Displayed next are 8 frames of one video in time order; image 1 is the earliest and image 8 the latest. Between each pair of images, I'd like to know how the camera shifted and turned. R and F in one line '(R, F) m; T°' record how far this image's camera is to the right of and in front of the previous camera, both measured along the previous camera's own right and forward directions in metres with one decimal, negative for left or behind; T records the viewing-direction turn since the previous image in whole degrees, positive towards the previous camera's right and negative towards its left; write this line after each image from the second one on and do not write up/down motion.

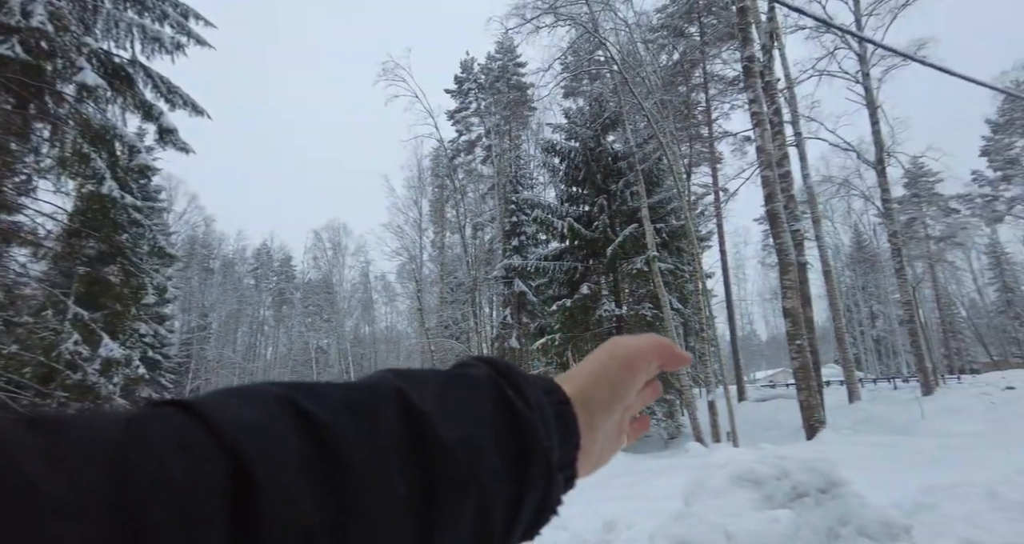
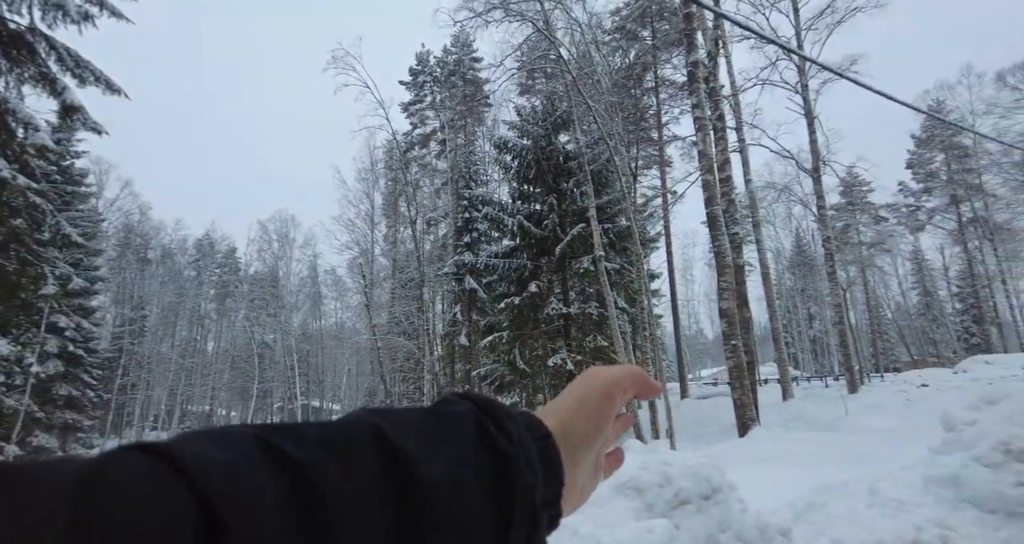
(+0.1, 0.0) m; +5°
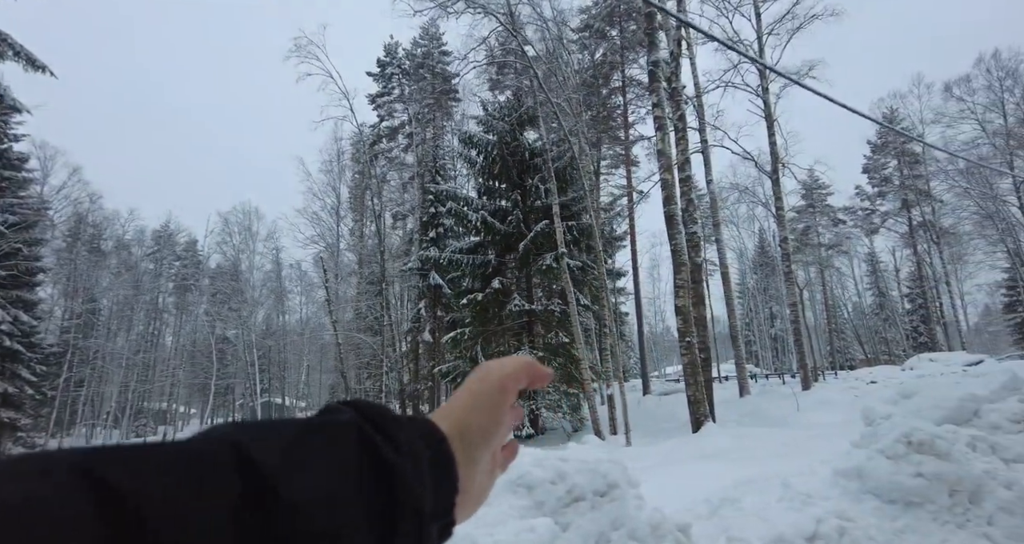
(+0.2, 0.0) m; +3°
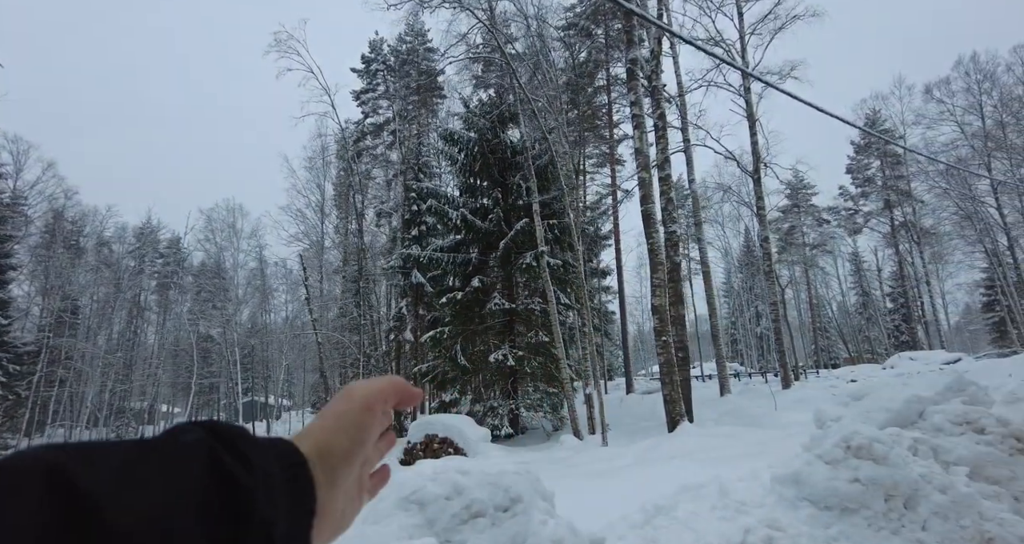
(+0.2, +0.1) m; +1°
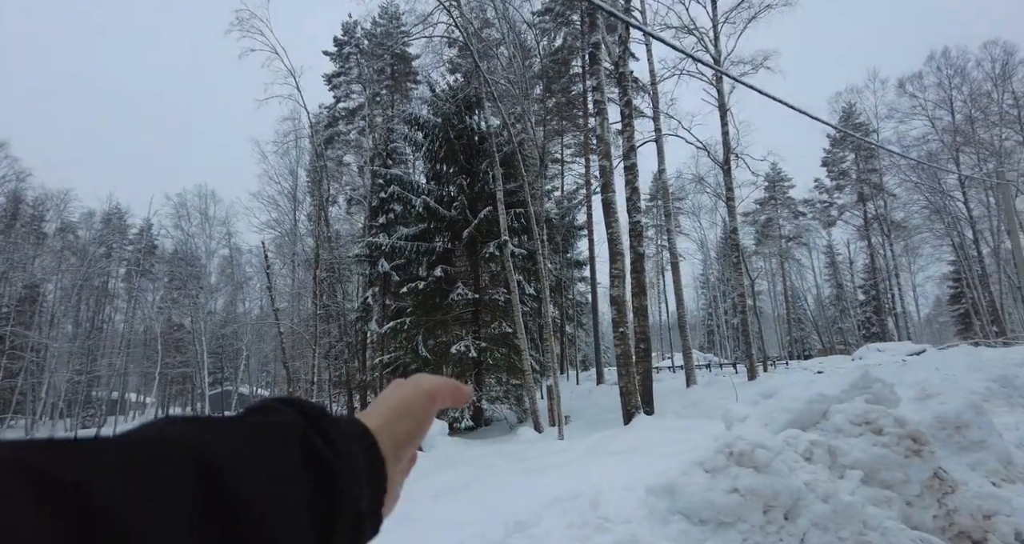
(+0.5, +0.2) m; +2°
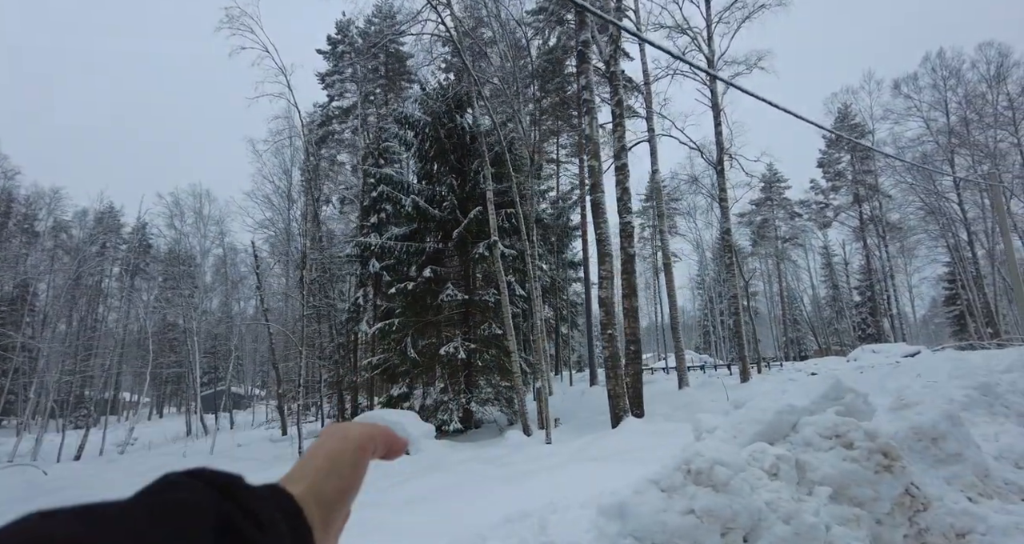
(+0.2, +0.1) m; 0°
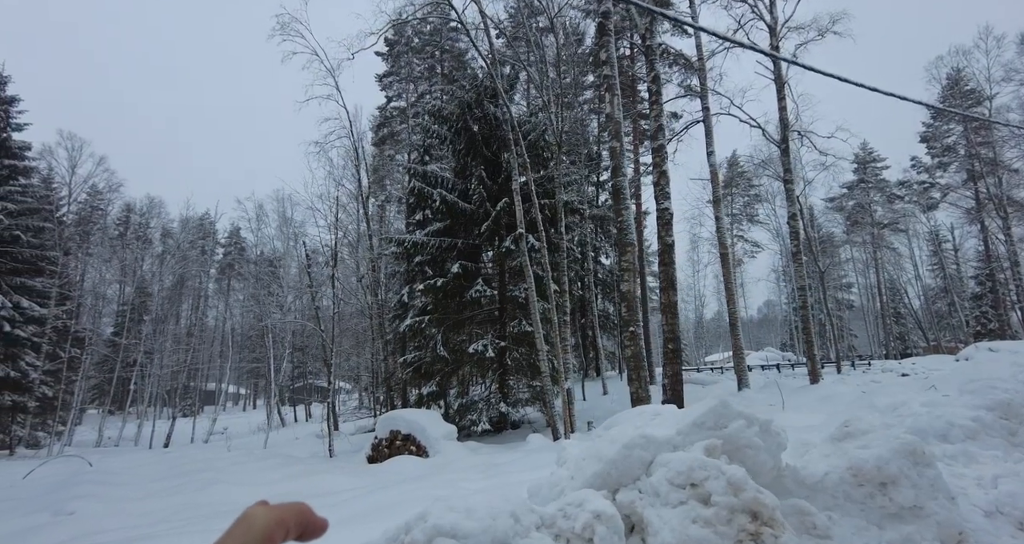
(+1.1, +0.6) m; -8°
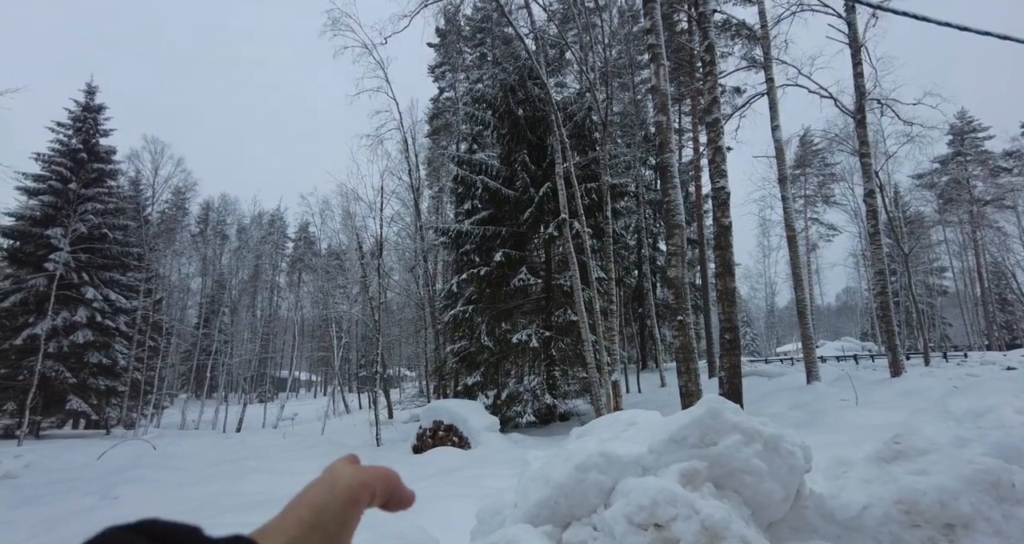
(+0.4, +0.4) m; -6°
